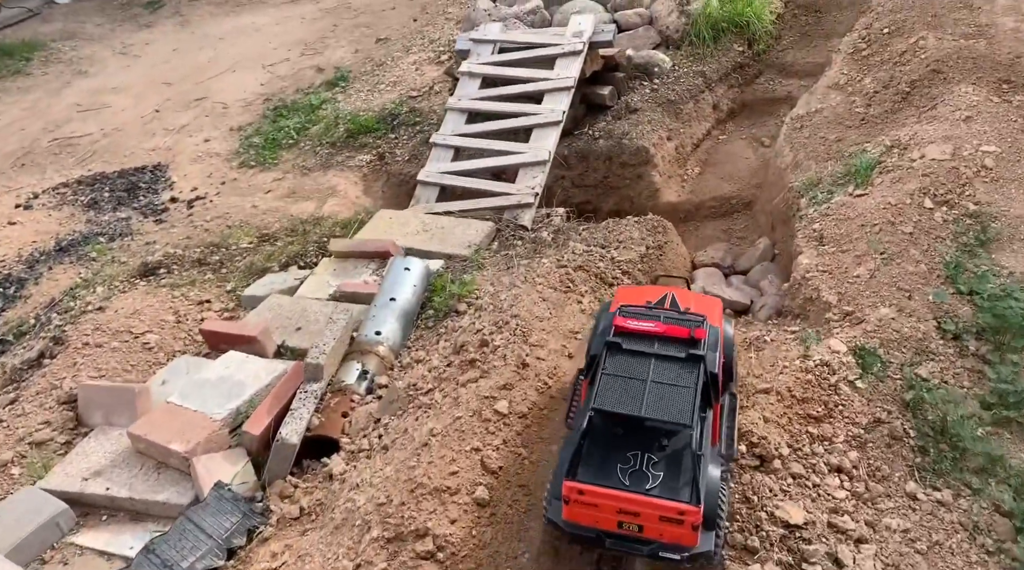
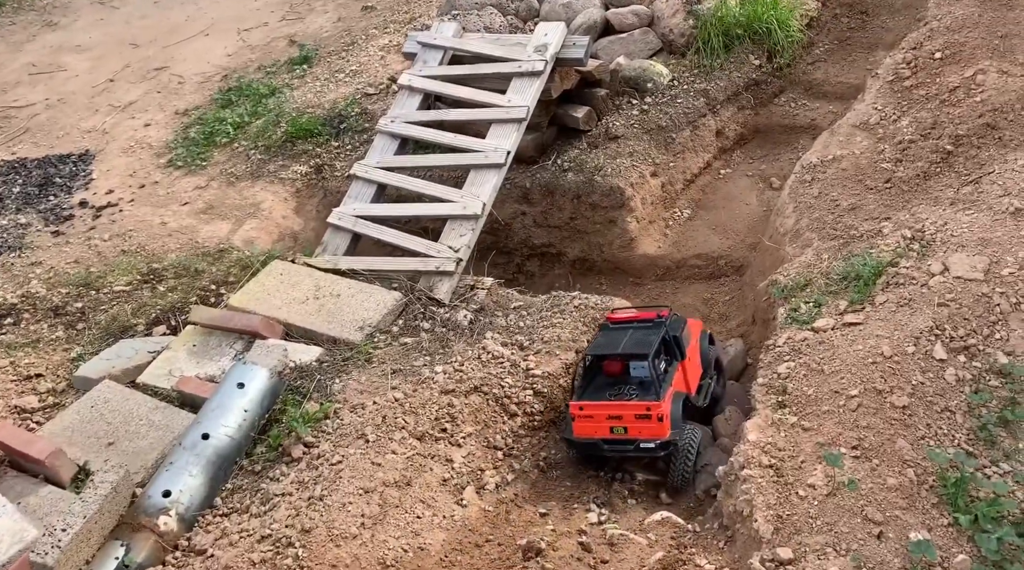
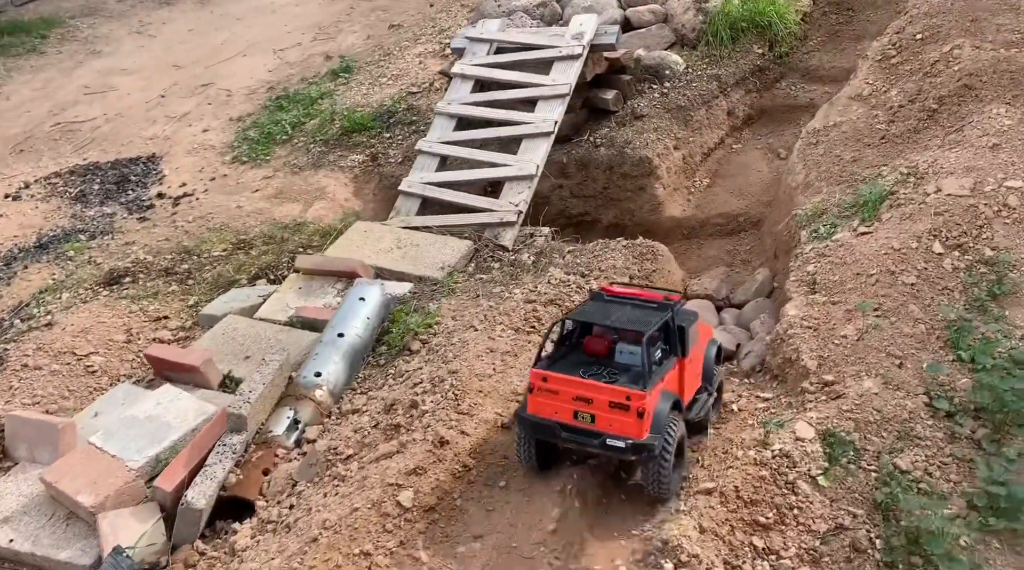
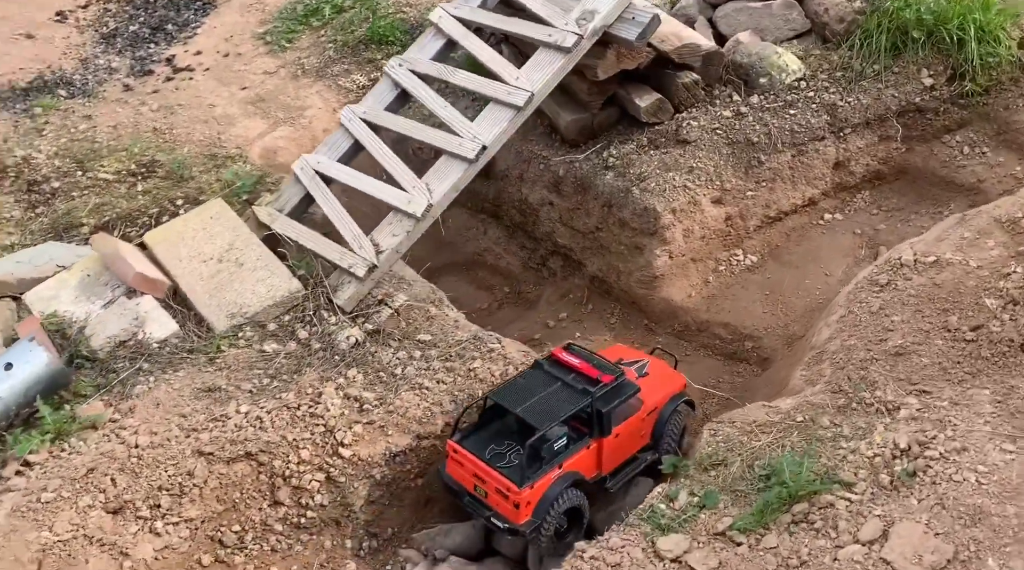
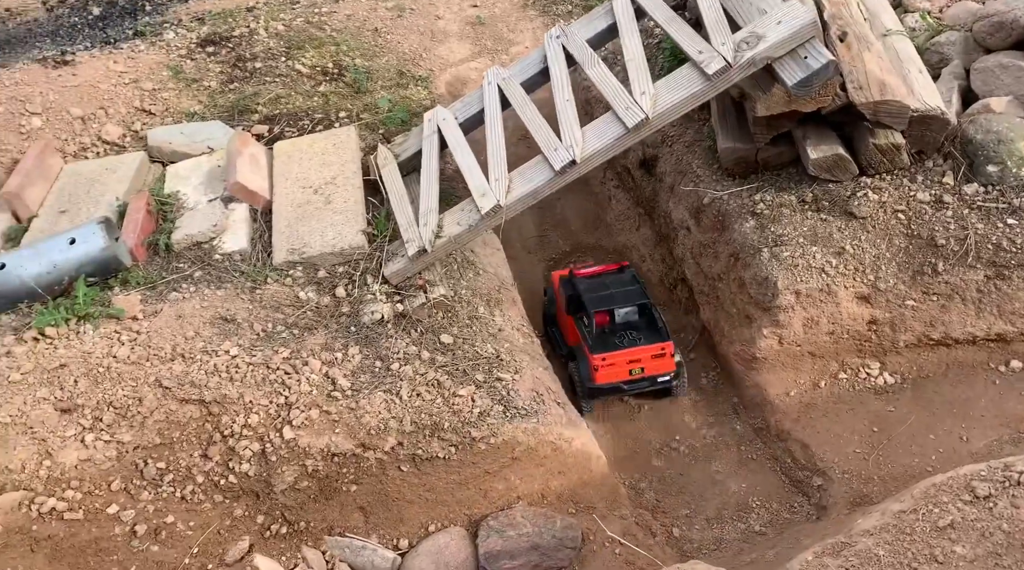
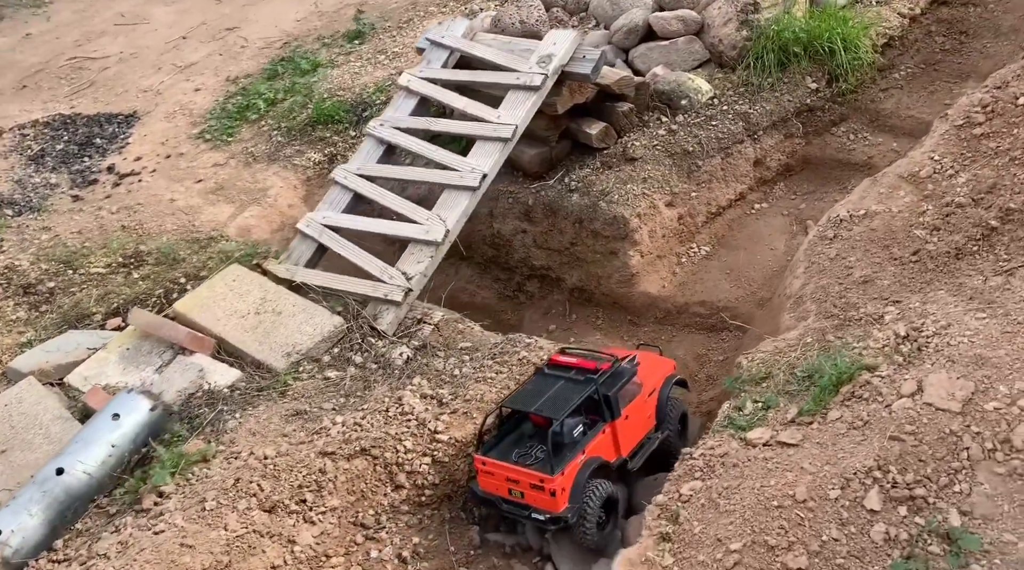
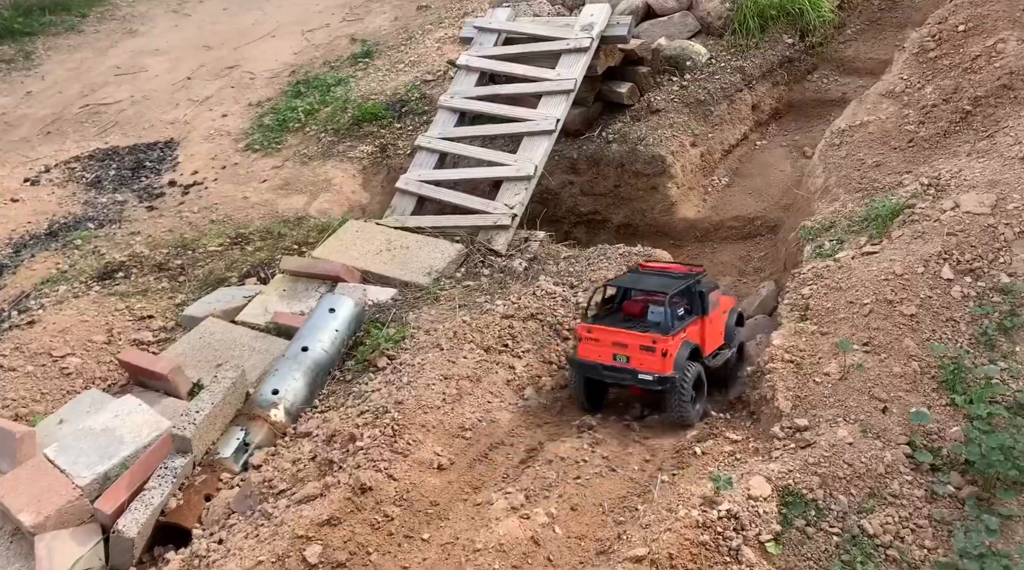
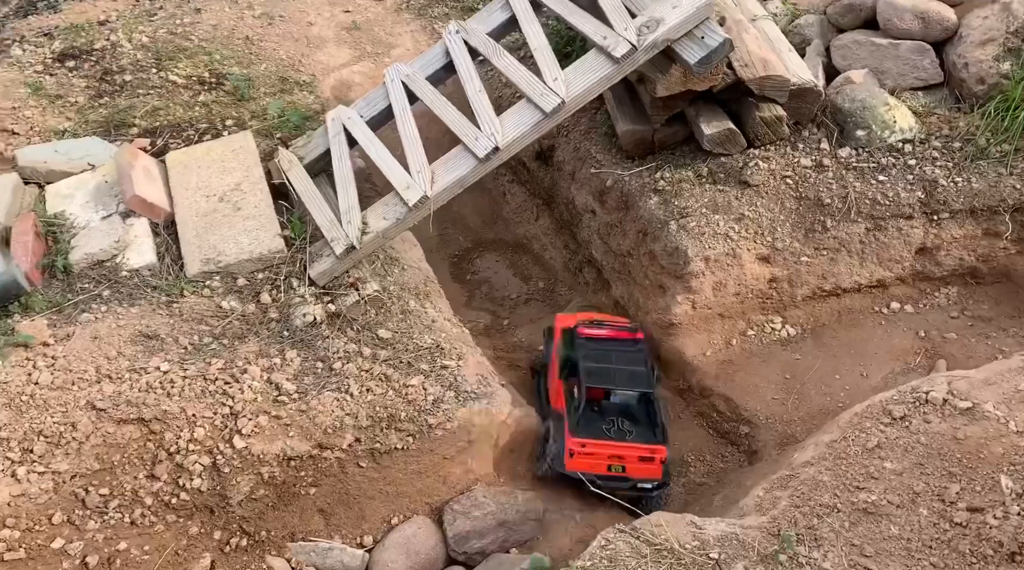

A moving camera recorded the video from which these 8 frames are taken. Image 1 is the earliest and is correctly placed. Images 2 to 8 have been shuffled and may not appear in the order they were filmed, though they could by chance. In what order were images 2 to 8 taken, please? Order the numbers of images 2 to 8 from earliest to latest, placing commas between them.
3, 7, 2, 6, 4, 8, 5
